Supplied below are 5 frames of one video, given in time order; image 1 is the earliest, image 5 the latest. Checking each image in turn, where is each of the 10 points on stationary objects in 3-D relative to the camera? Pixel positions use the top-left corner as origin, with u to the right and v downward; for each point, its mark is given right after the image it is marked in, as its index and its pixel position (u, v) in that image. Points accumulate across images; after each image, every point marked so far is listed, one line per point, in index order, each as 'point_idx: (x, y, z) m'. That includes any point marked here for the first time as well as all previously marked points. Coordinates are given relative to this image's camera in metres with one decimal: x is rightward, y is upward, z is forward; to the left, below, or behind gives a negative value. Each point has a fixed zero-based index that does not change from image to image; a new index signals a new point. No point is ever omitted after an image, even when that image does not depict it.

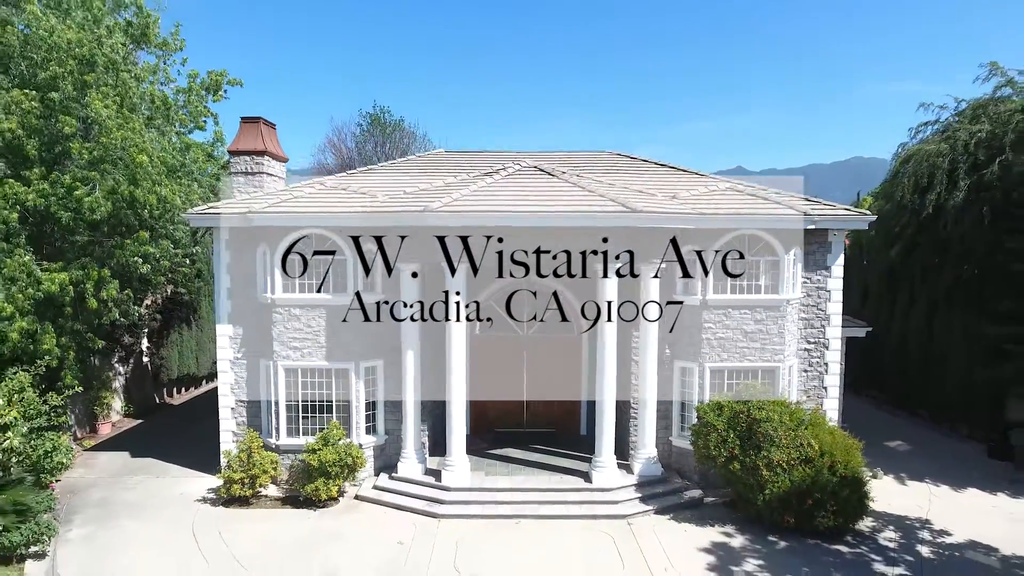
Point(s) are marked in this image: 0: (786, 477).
0: (+5.3, -3.6, +11.2) m
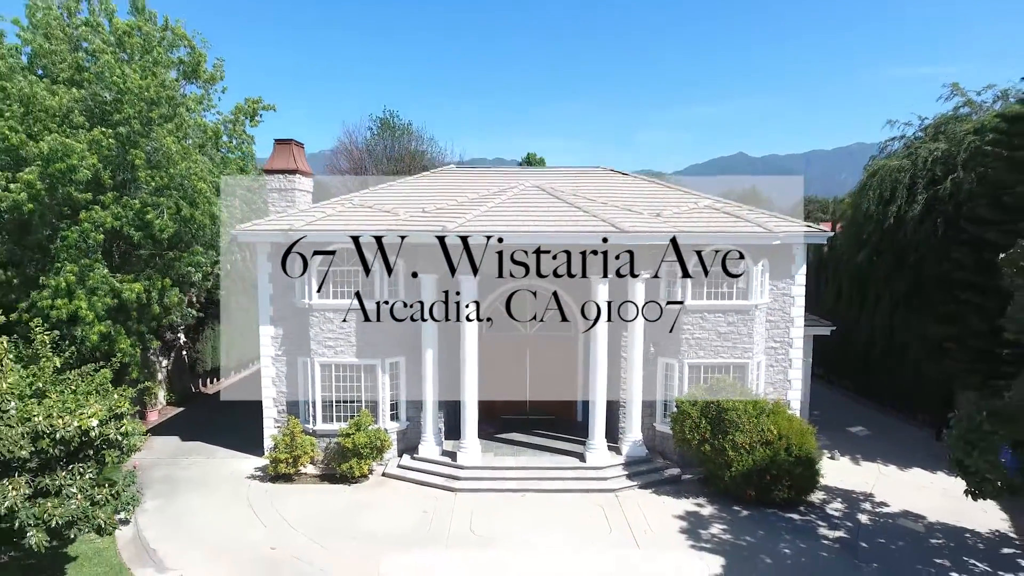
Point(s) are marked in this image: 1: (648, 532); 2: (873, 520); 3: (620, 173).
0: (+5.4, -3.8, +13.3) m
1: (+2.9, -5.1, +12.3) m
2: (+8.0, -5.2, +12.9) m
3: (+3.5, +3.8, +19.0) m
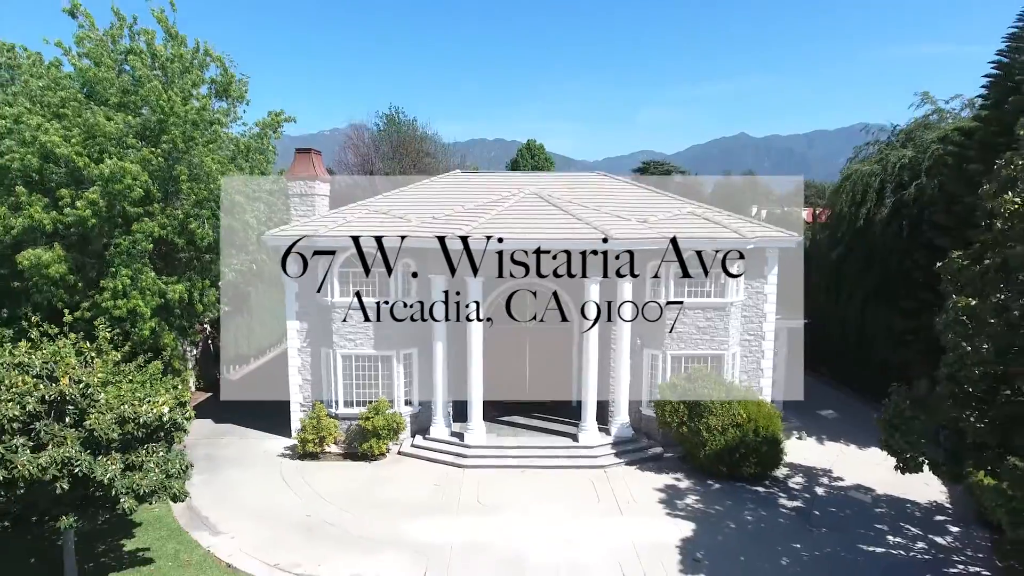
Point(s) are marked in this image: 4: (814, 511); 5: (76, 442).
0: (+5.5, -3.9, +15.1) m
1: (+2.9, -5.2, +14.2) m
2: (+8.0, -5.2, +14.8) m
3: (+3.6, +3.9, +20.6) m
4: (+7.2, -5.3, +13.9) m
5: (-7.1, -2.5, +9.6) m
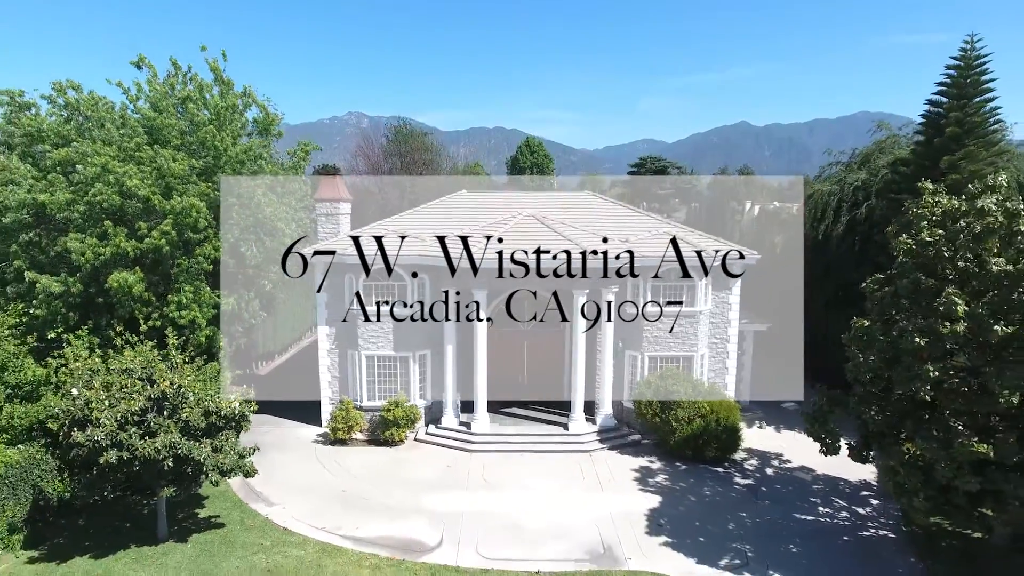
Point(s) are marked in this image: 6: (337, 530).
0: (+5.4, -4.3, +18.0) m
1: (+2.9, -5.6, +17.1) m
2: (+8.0, -5.6, +17.7) m
3: (+3.6, +3.6, +23.3) m
4: (+7.2, -5.7, +16.8) m
5: (-7.1, -3.0, +12.4) m
6: (-4.3, -6.0, +14.5) m
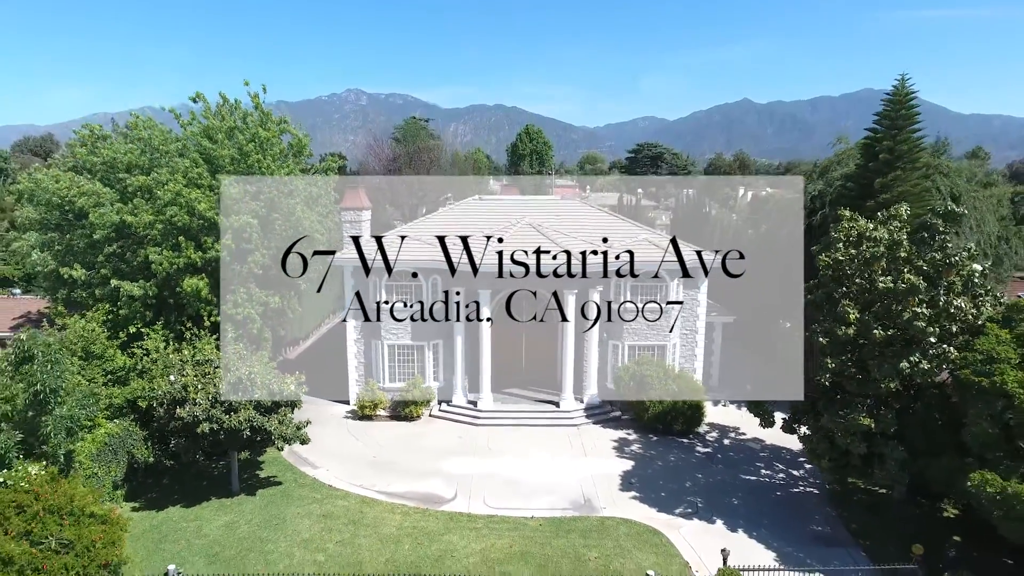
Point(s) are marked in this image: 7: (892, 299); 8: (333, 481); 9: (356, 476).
0: (+5.4, -4.3, +21.5) m
1: (+2.9, -5.7, +20.7) m
2: (+8.0, -5.7, +21.3) m
3: (+3.6, +3.8, +26.6) m
4: (+7.2, -5.8, +20.4) m
5: (-7.1, -3.3, +15.9) m
6: (-4.3, -6.2, +18.1) m
7: (+9.3, -0.3, +14.2) m
8: (-5.7, -6.1, +18.5) m
9: (-5.0, -6.1, +18.8) m
